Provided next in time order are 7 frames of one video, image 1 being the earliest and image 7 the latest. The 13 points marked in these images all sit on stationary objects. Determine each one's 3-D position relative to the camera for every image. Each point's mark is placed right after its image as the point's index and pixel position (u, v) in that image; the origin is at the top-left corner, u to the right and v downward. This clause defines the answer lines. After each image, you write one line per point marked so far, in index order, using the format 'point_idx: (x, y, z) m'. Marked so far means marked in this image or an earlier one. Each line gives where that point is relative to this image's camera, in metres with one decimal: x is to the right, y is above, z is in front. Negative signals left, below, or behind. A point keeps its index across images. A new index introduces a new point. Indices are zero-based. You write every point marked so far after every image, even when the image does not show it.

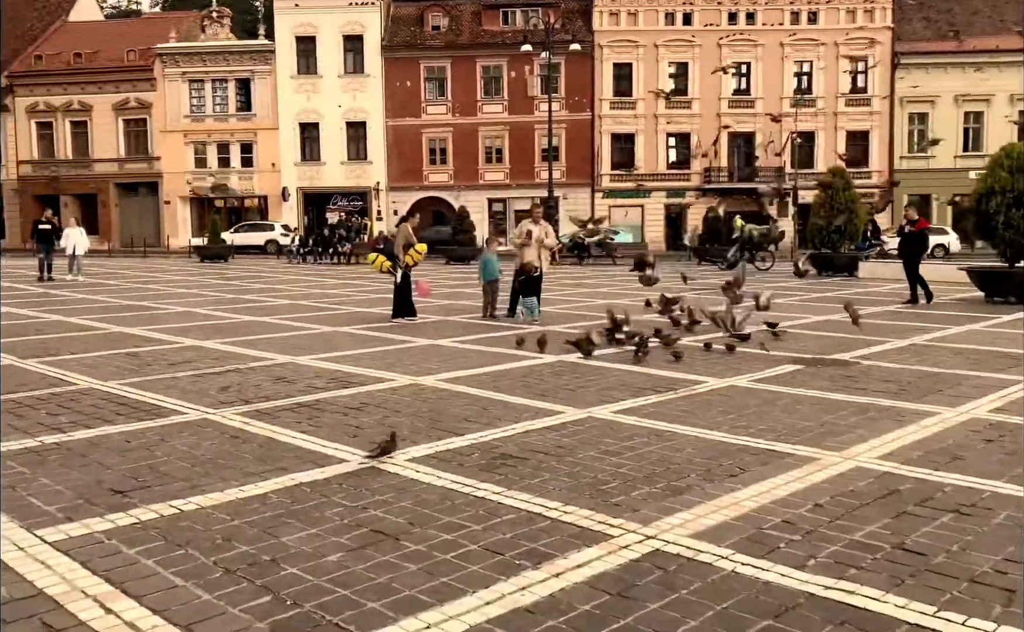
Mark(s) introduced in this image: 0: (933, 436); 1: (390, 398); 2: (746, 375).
0: (+2.8, -0.8, +6.1) m
1: (-1.0, -0.7, +7.4) m
2: (+2.2, -0.6, +8.9) m
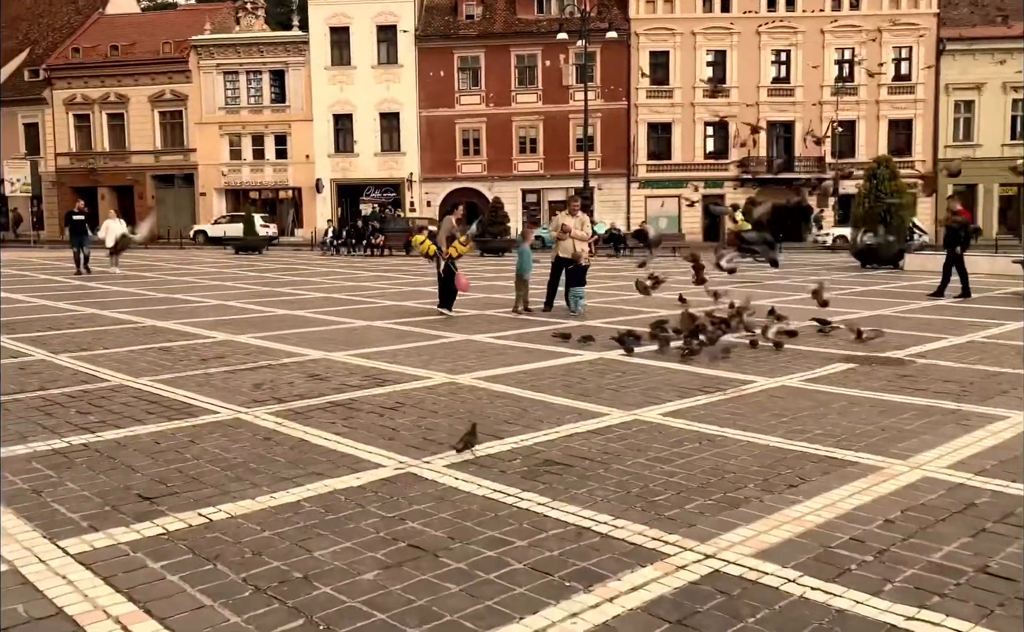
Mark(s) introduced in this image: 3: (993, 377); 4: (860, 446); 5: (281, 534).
0: (+3.1, -0.8, +5.8) m
1: (-0.6, -0.7, +7.2) m
2: (+2.6, -0.5, +8.5) m
3: (+4.3, -0.5, +8.3) m
4: (+2.2, -0.8, +5.7) m
5: (-1.0, -1.0, +4.1) m
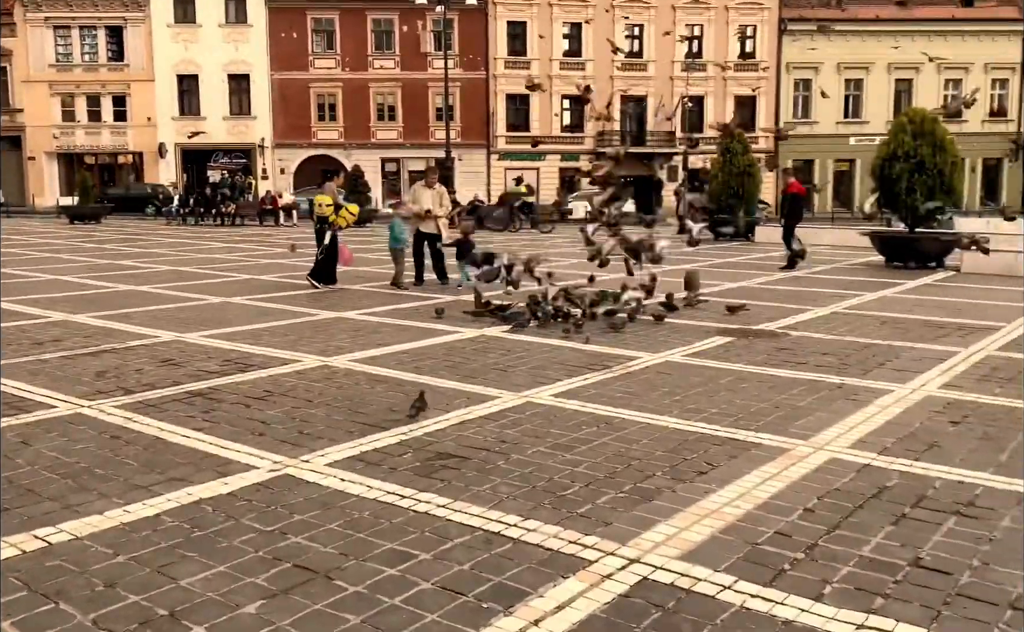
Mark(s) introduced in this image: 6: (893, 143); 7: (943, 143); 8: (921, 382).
0: (+2.4, -0.6, +5.7) m
1: (-1.5, -0.5, +6.6) m
2: (+1.5, -0.3, +8.4) m
3: (+3.2, -0.3, +8.4) m
4: (+1.5, -0.7, +5.6) m
5: (-1.4, -0.9, +3.5) m
6: (+6.8, +3.1, +16.6) m
7: (+7.5, +3.1, +16.3) m
8: (+3.0, -0.5, +6.9) m
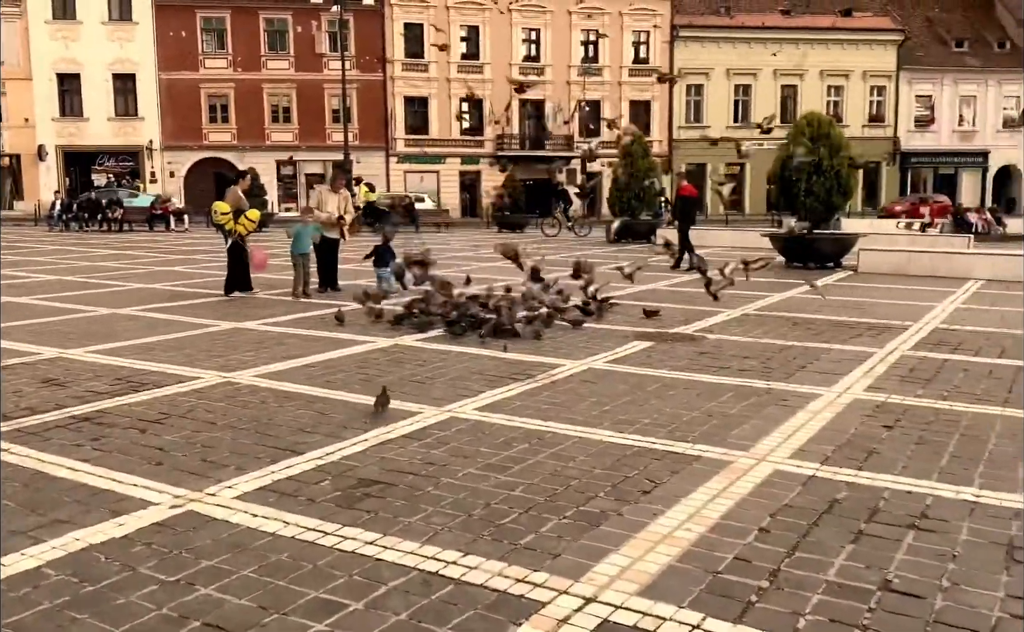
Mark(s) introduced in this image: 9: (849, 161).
0: (+1.9, -0.7, +5.6) m
1: (-2.0, -0.6, +6.0) m
2: (+0.8, -0.3, +8.1) m
3: (+2.5, -0.3, +8.3) m
4: (+1.1, -0.7, +5.3) m
5: (-1.6, -1.0, +3.0) m
6: (+5.1, +3.1, +16.9) m
7: (+5.8, +3.1, +16.6) m
8: (+2.5, -0.5, +6.8) m
9: (+6.0, +2.8, +16.6) m
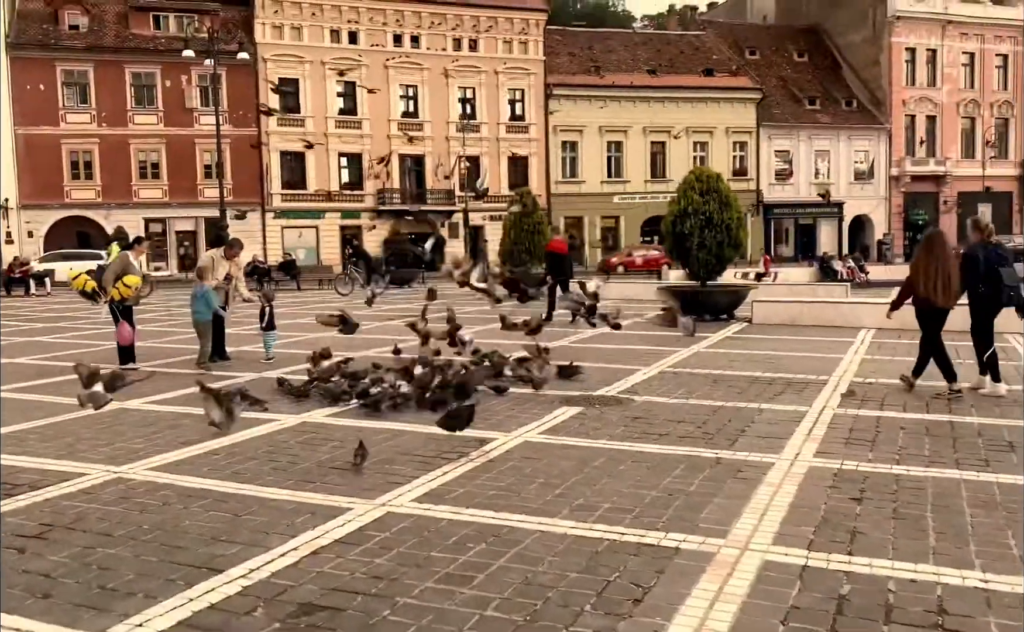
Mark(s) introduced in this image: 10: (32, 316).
0: (+1.6, -1.0, +5.2) m
1: (-2.3, -1.1, +5.2) m
2: (+0.1, -0.9, +7.6) m
3: (+1.8, -0.8, +8.0) m
4: (+0.8, -1.1, +4.9) m
5: (-1.5, -1.3, +2.2) m
6: (+3.2, +2.1, +17.1) m
7: (+3.9, +2.1, +16.9) m
8: (+2.0, -0.9, +6.5) m
9: (+4.1, +1.8, +16.9) m
10: (-9.7, 0.0, +18.6) m
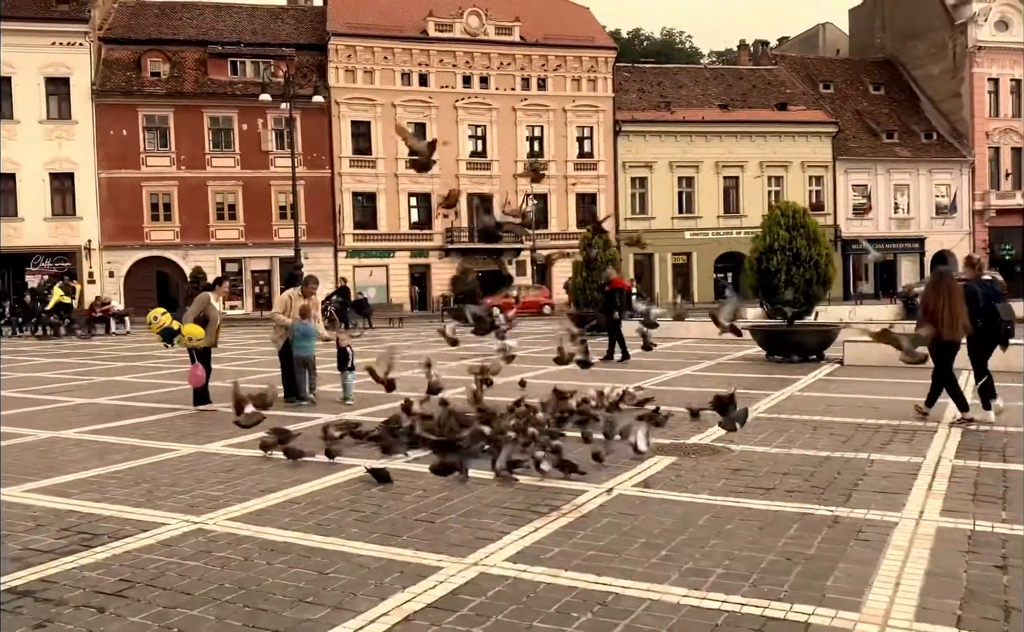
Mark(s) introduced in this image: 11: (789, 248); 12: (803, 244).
0: (+2.2, -1.3, +4.7) m
1: (-1.8, -1.3, +4.9) m
2: (+0.9, -1.2, +7.2) m
3: (+2.5, -1.2, +7.5) m
4: (+1.3, -1.3, +4.4) m
5: (-1.2, -1.4, +1.9) m
6: (+4.5, +1.4, +16.5) m
7: (+5.3, +1.4, +16.3) m
8: (+2.6, -1.2, +6.0) m
9: (+5.5, +1.1, +16.2) m
10: (-8.1, -0.8, +18.9) m
11: (+4.8, +1.2, +16.3) m
12: (+5.0, +1.2, +16.1) m
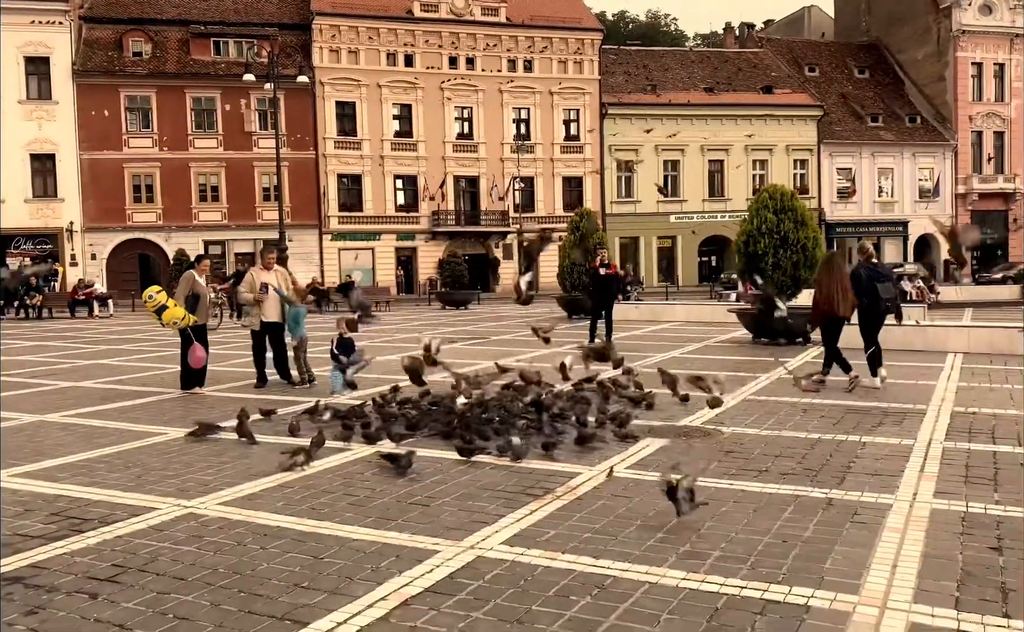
0: (+2.1, -1.2, +4.7) m
1: (-1.8, -1.2, +4.9) m
2: (+0.8, -1.1, +7.2) m
3: (+2.5, -1.0, +7.5) m
4: (+1.3, -1.2, +4.4) m
5: (-1.2, -1.4, +1.8) m
6: (+4.3, +1.7, +16.5) m
7: (+5.1, +1.7, +16.3) m
8: (+2.6, -1.1, +6.0) m
9: (+5.3, +1.4, +16.3) m
10: (-8.4, -0.5, +18.7) m
11: (+4.6, +1.5, +16.3) m
12: (+4.8, +1.5, +16.1) m
